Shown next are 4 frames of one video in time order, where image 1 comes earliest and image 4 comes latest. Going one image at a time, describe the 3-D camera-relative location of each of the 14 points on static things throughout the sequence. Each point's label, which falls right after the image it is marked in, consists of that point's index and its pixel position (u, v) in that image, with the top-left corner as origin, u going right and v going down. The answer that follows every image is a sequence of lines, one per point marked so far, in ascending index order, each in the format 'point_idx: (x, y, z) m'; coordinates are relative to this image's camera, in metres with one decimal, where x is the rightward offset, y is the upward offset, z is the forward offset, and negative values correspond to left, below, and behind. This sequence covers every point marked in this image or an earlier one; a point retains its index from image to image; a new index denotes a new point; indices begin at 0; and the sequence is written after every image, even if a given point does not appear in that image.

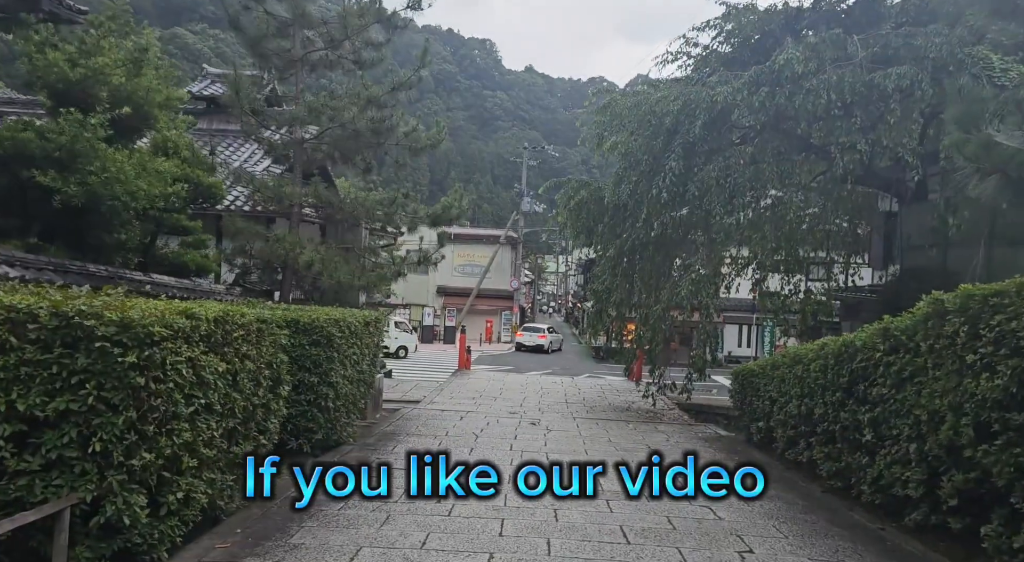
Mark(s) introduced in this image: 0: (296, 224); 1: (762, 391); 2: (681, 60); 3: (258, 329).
0: (-2.9, +0.8, +9.3) m
1: (+3.0, -1.3, +8.5) m
2: (+3.1, +4.0, +12.9) m
3: (-1.7, -0.3, +4.8) m
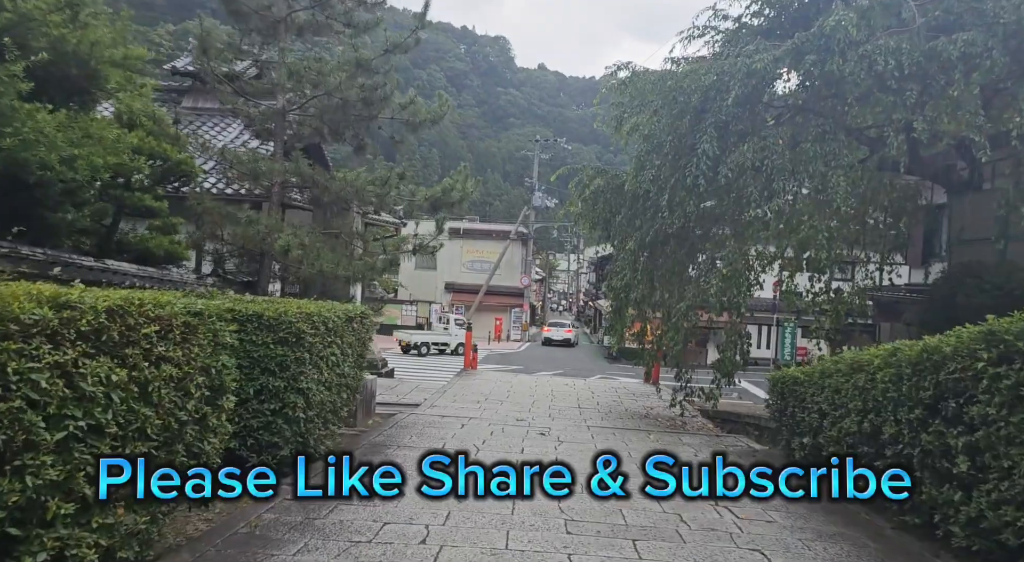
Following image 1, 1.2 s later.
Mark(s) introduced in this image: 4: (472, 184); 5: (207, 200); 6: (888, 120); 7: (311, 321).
0: (-2.8, +0.9, +8.3) m
1: (+3.1, -1.3, +7.3) m
2: (+3.3, +4.1, +11.7) m
3: (-1.7, -0.2, +3.7) m
4: (-0.5, +1.2, +8.9) m
5: (-3.4, +0.9, +7.7) m
6: (+4.6, +2.0, +8.6) m
7: (-1.6, -0.3, +5.7) m
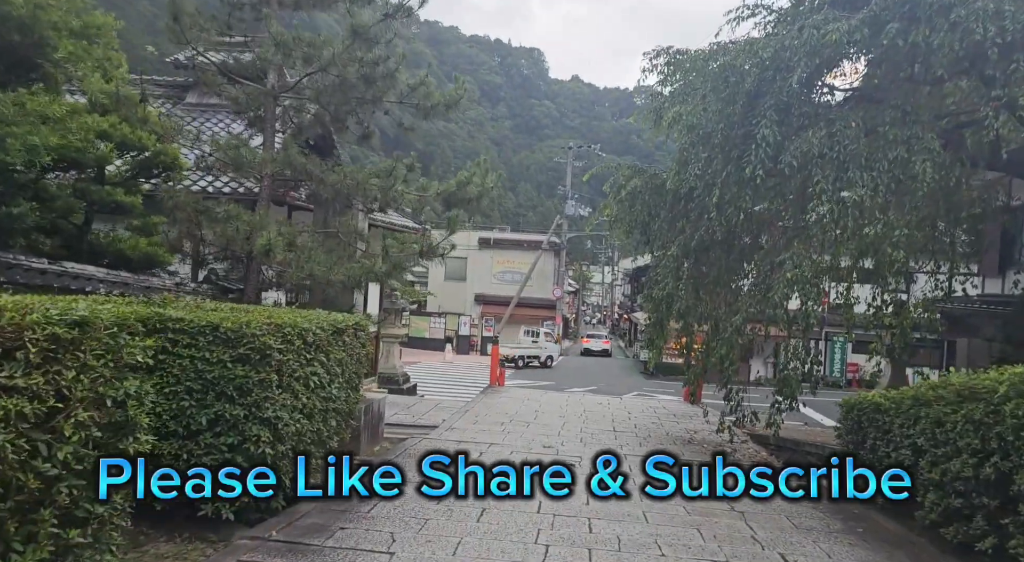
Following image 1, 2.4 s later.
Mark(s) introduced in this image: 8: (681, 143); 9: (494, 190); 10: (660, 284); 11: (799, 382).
0: (-2.5, +0.8, +7.3) m
1: (+3.2, -1.3, +6.0) m
2: (+3.7, +3.9, +10.5) m
3: (-1.7, -0.2, +2.6) m
4: (-0.2, +1.1, +7.7) m
5: (-3.2, +0.8, +6.8) m
6: (+4.8, +1.9, +7.2) m
7: (-1.5, -0.3, +4.6) m
8: (+2.3, +1.9, +9.7) m
9: (-0.2, +1.0, +7.7) m
10: (+2.2, 0.0, +10.4) m
11: (+3.6, -1.2, +8.8) m
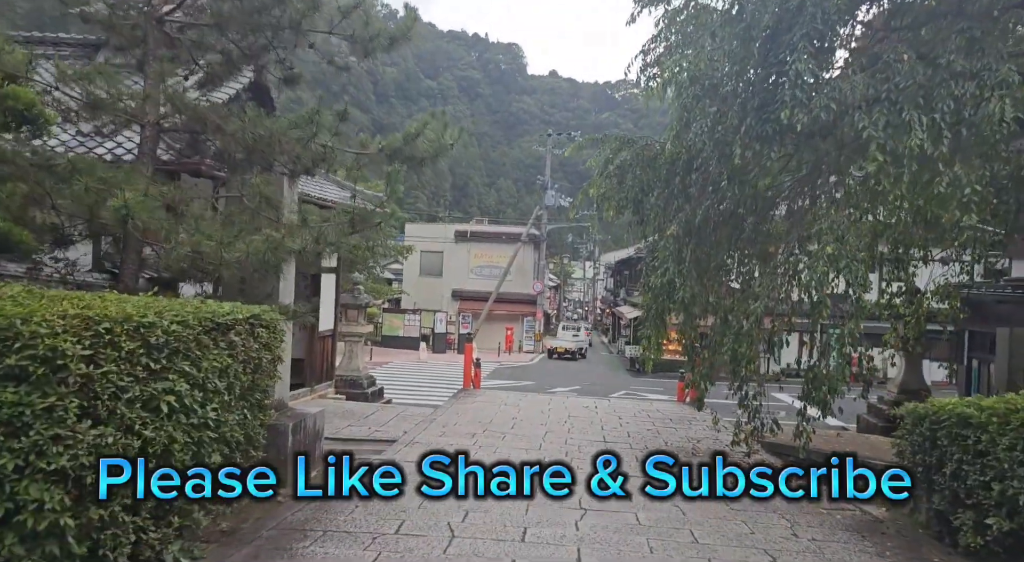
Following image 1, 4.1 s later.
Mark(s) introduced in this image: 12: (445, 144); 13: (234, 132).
0: (-2.8, +0.9, +5.5) m
1: (+3.0, -1.1, +4.4) m
2: (+3.3, +4.2, +8.9) m
3: (-1.8, -0.1, +0.9) m
4: (-0.5, +1.3, +6.1) m
5: (-3.4, +1.0, +5.0) m
6: (+4.5, +2.1, +5.7) m
7: (-1.7, -0.2, +2.9) m
8: (+1.9, +2.1, +8.1) m
9: (-0.5, +1.2, +6.0) m
10: (+1.8, +0.2, +8.8) m
11: (+3.3, -1.0, +7.3) m
12: (-0.6, +1.2, +6.0) m
13: (-2.1, +1.1, +5.5) m
